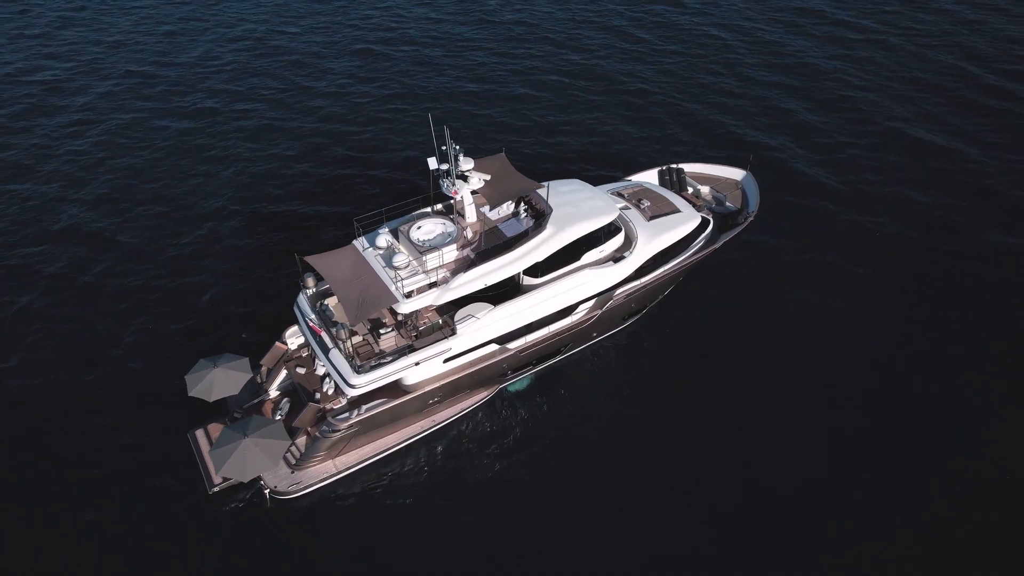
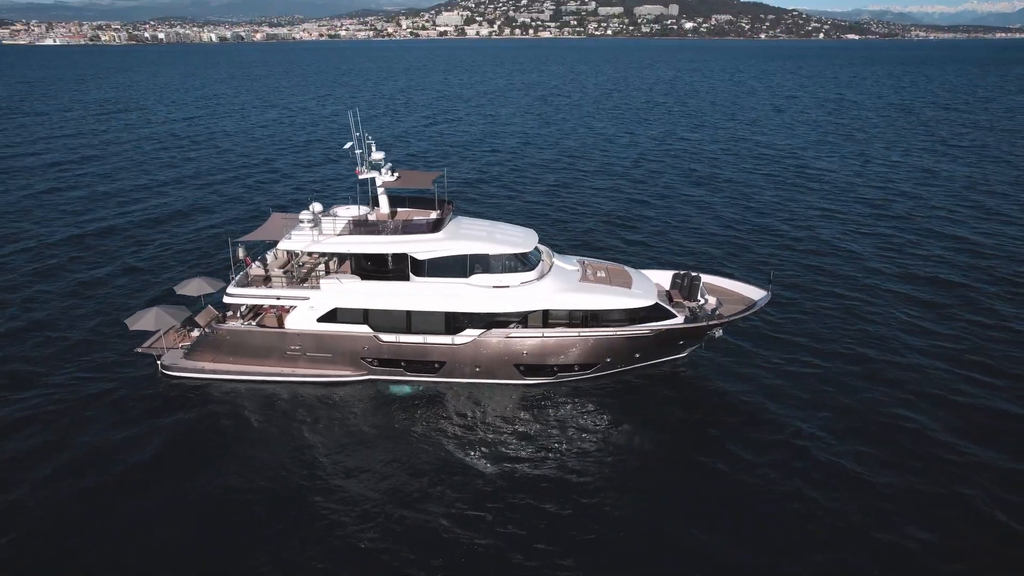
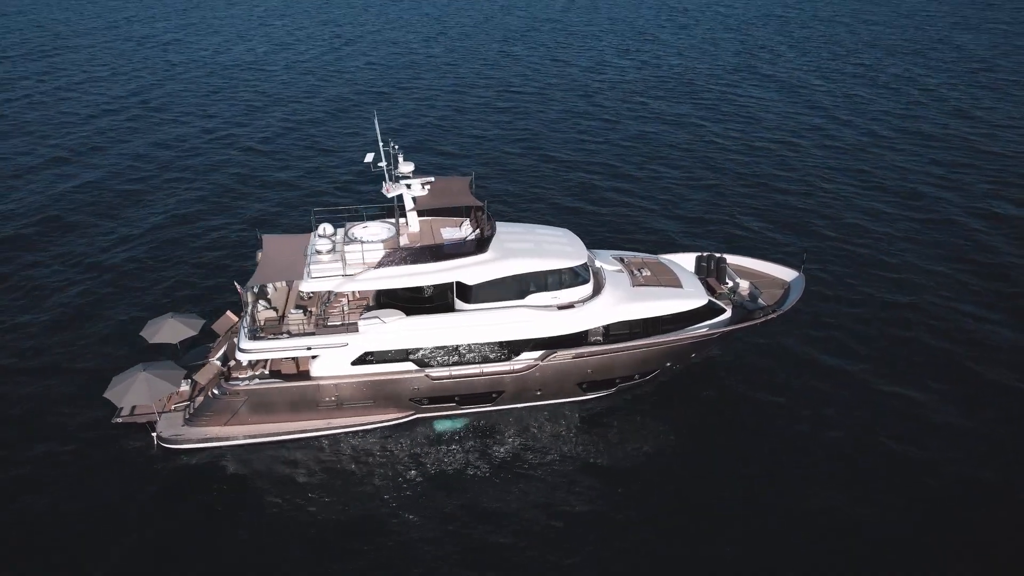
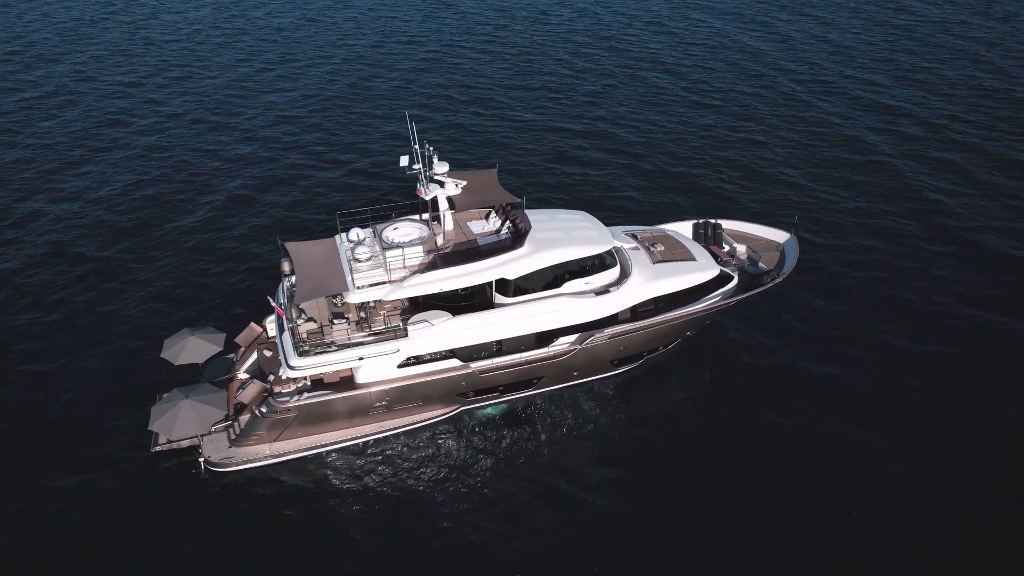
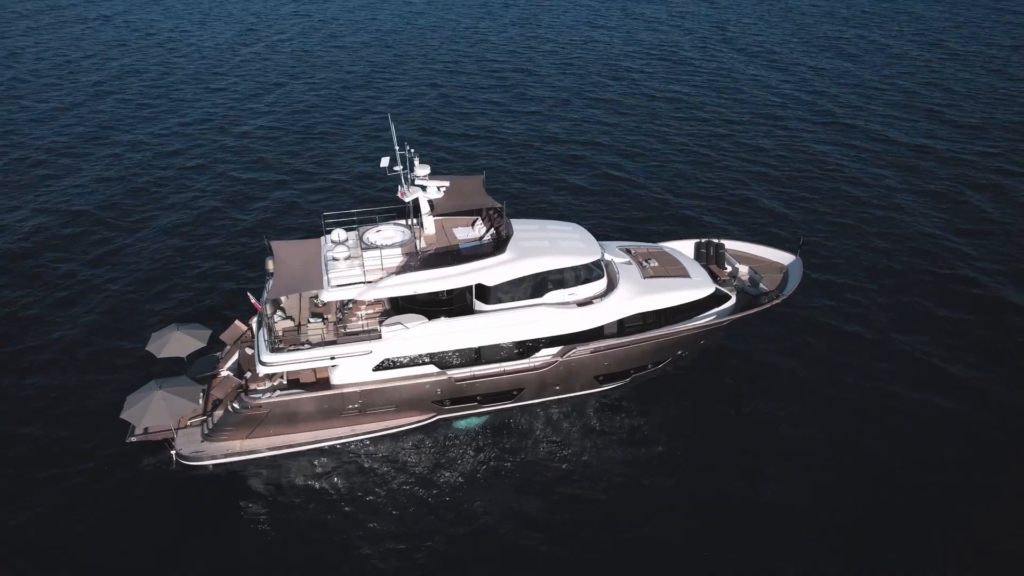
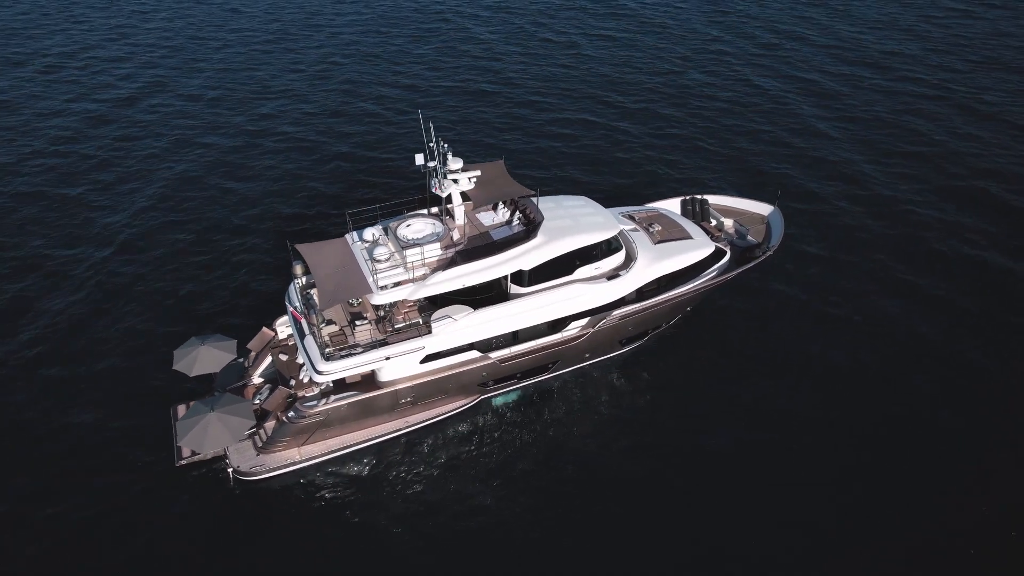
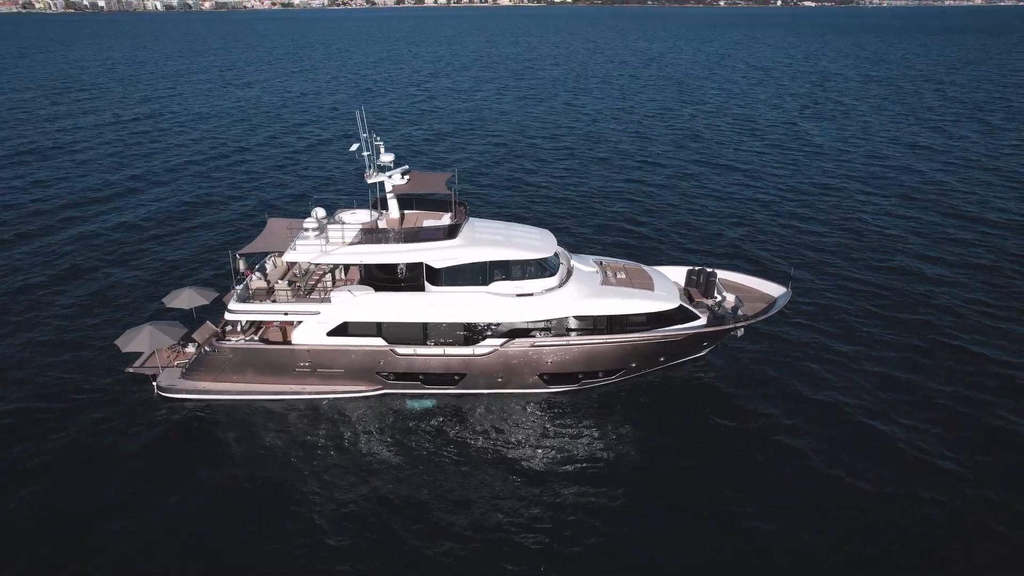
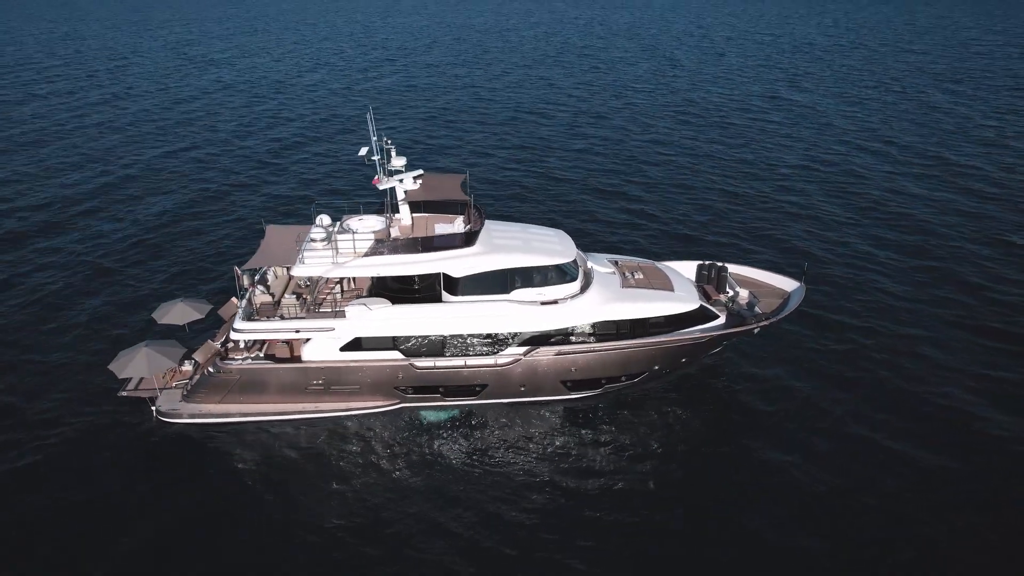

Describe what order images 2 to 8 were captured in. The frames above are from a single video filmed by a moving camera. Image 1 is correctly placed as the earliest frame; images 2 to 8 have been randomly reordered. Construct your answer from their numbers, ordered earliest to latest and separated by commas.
6, 4, 5, 3, 8, 7, 2
